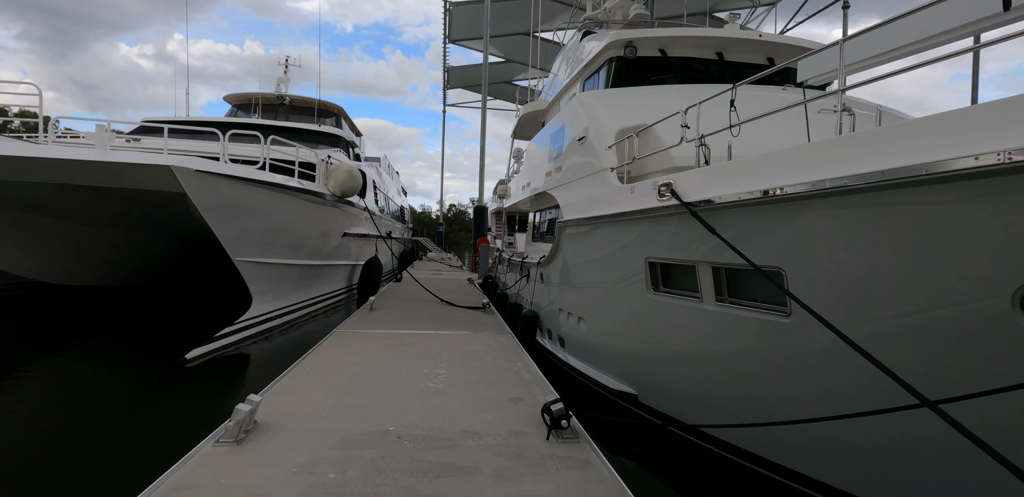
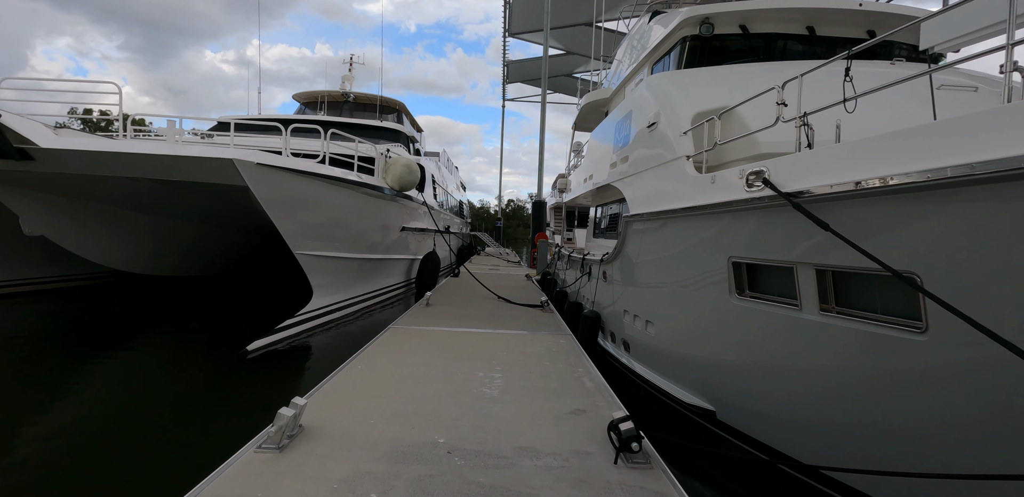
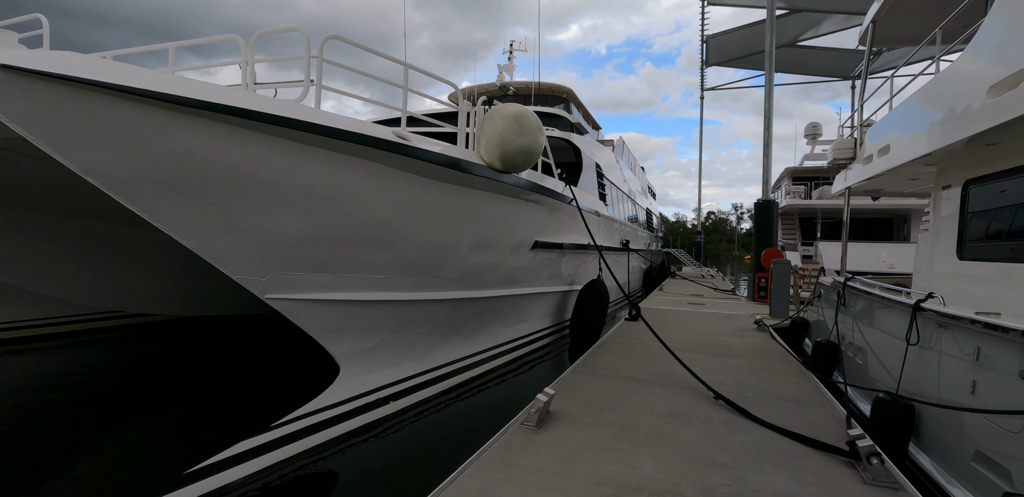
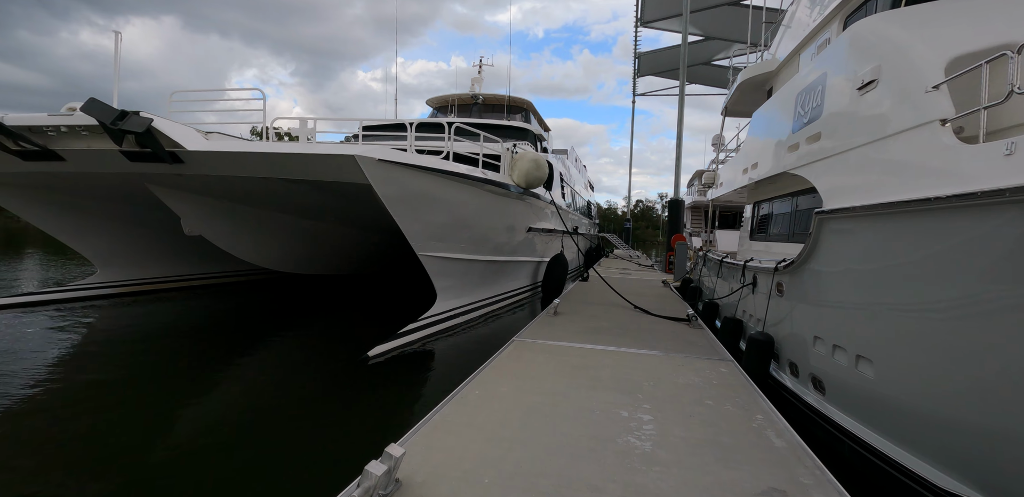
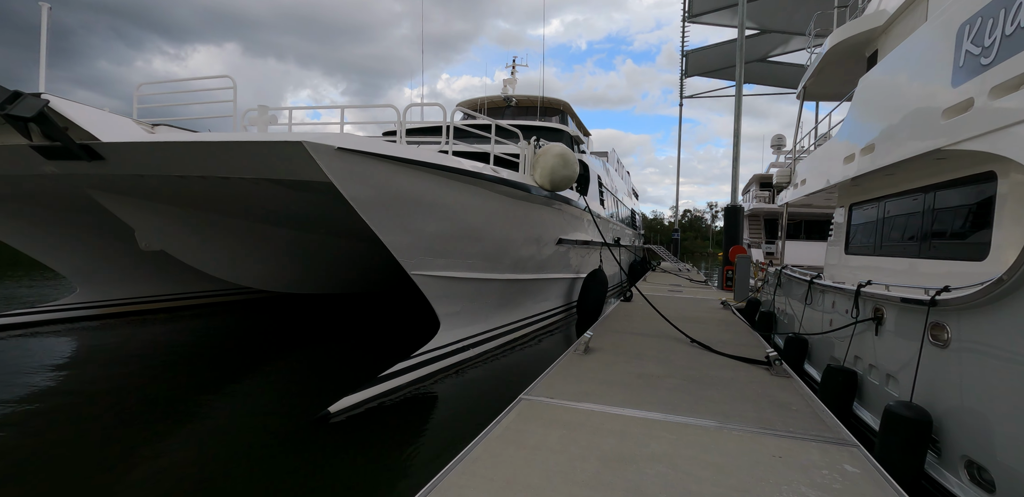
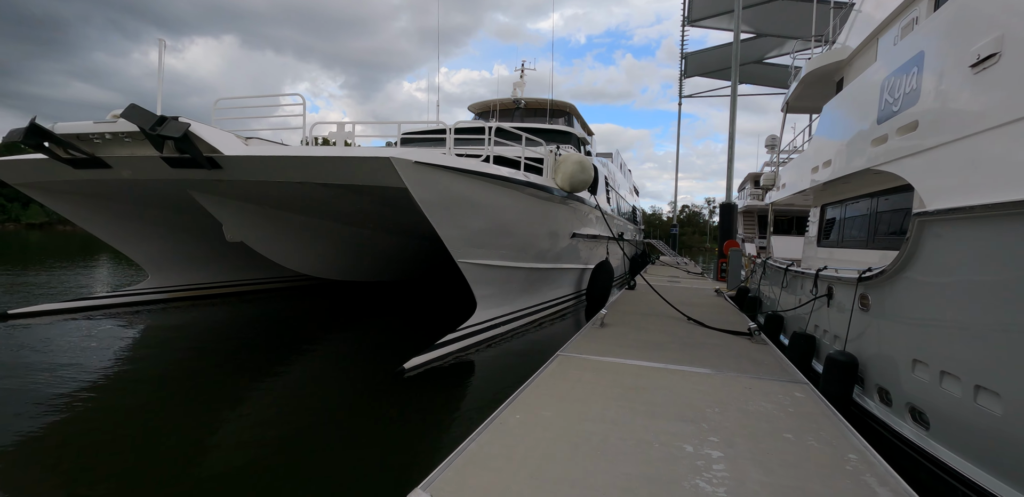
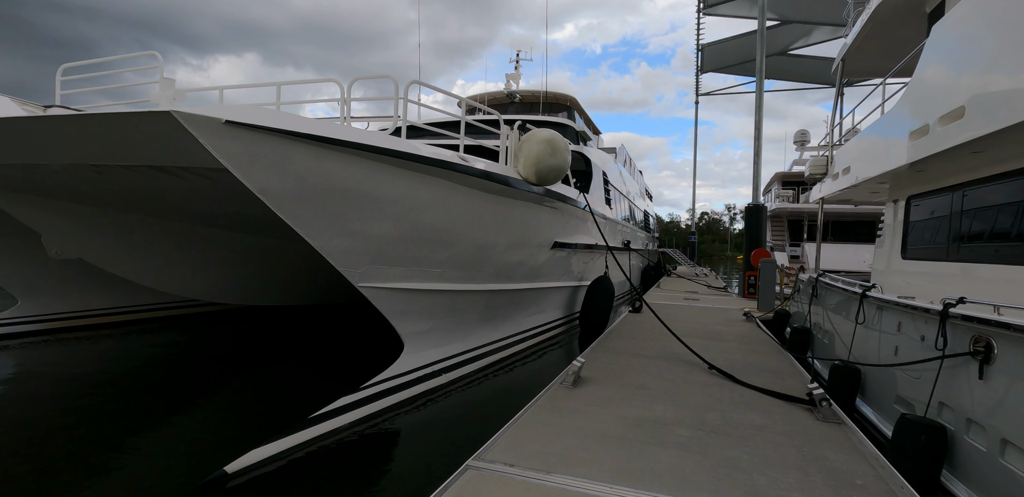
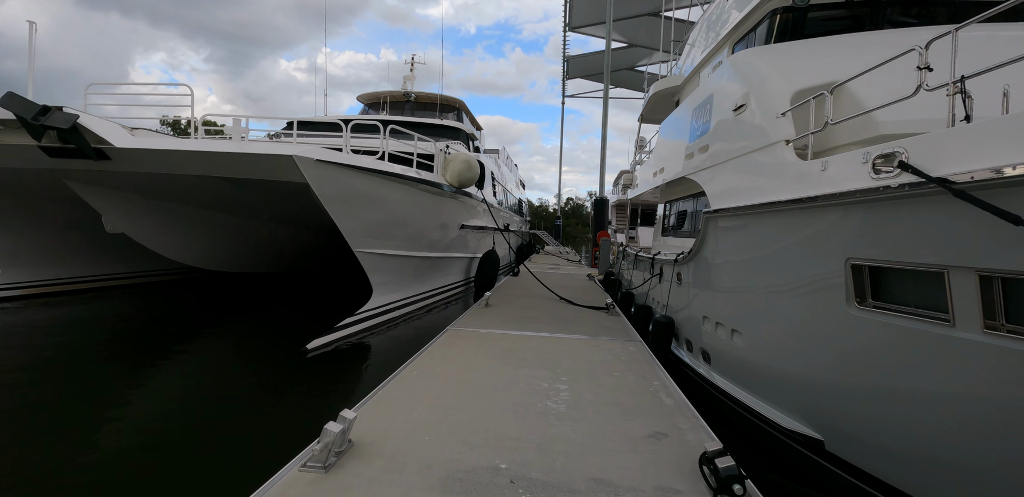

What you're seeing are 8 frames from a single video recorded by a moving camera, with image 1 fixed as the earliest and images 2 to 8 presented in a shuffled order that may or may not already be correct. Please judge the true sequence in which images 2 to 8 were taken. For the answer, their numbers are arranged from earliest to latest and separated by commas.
2, 8, 4, 6, 5, 7, 3
